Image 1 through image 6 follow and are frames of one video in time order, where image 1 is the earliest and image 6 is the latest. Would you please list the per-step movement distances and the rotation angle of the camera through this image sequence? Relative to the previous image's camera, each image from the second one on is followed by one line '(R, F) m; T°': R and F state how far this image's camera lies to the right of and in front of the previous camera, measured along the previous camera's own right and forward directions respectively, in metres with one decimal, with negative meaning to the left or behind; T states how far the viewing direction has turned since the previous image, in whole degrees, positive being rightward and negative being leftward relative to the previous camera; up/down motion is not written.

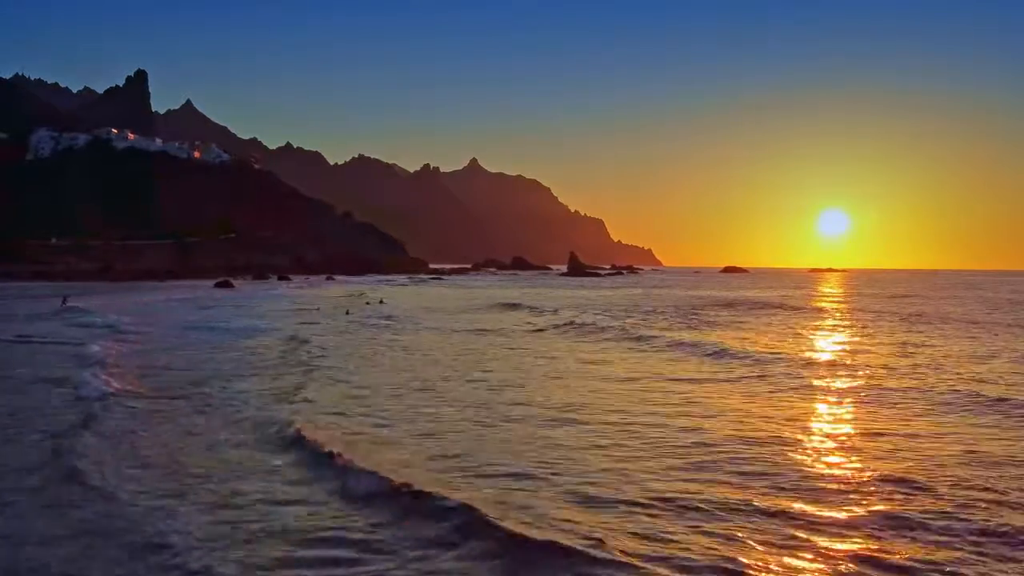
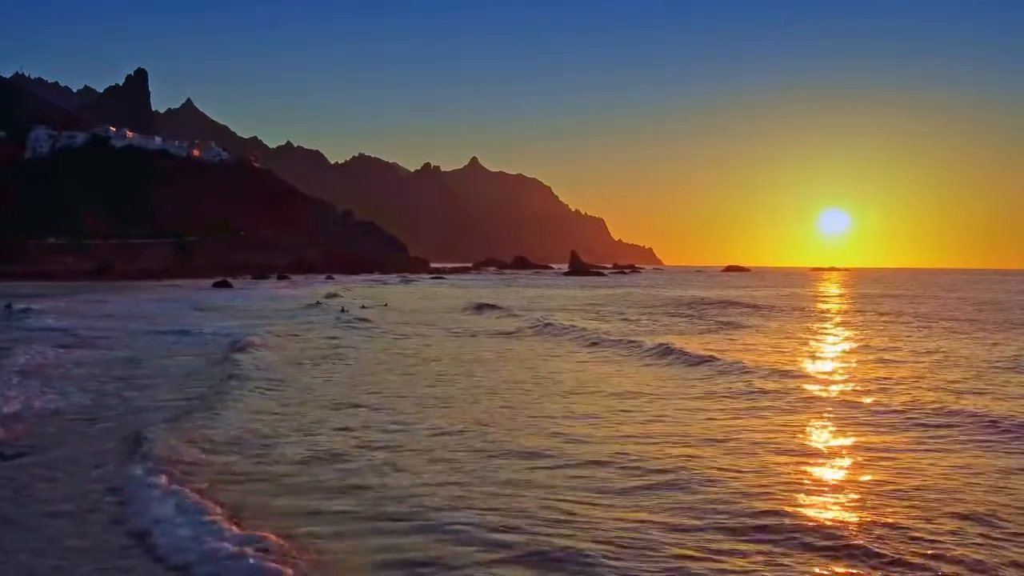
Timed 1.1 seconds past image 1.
(-0.1, +0.6) m; 0°
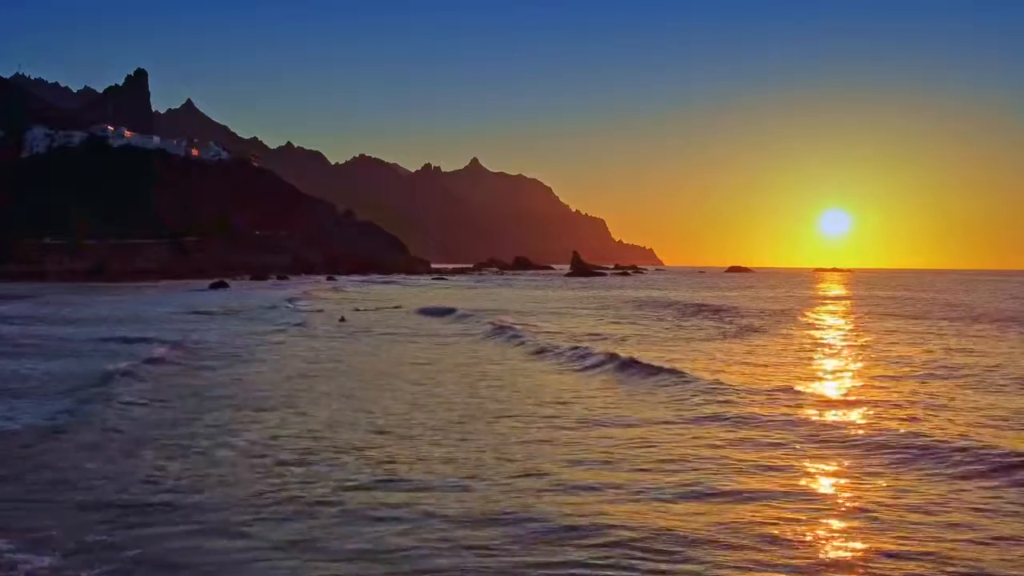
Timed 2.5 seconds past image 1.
(-0.2, +1.2) m; 0°
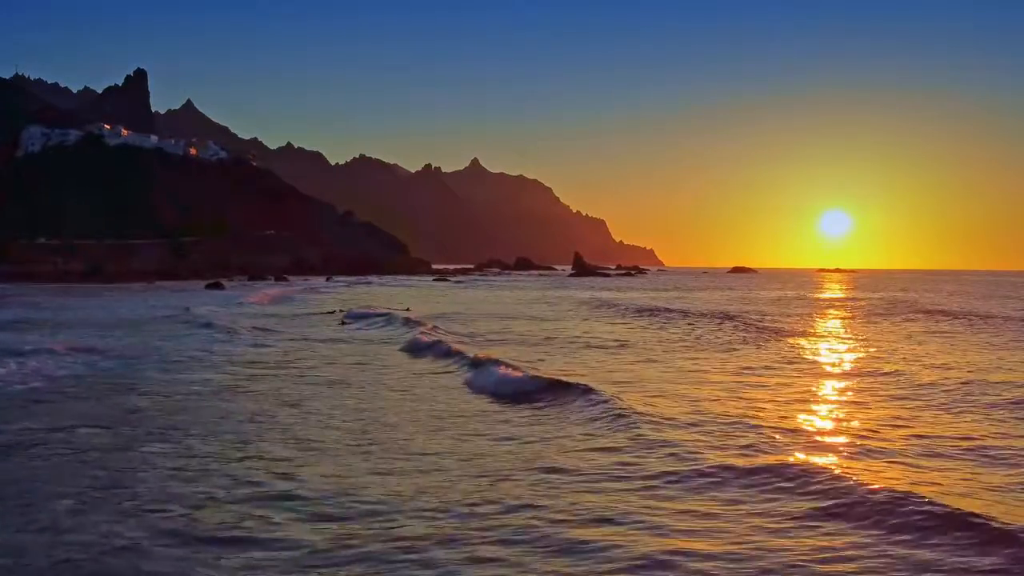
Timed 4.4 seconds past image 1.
(-0.3, +1.6) m; 0°
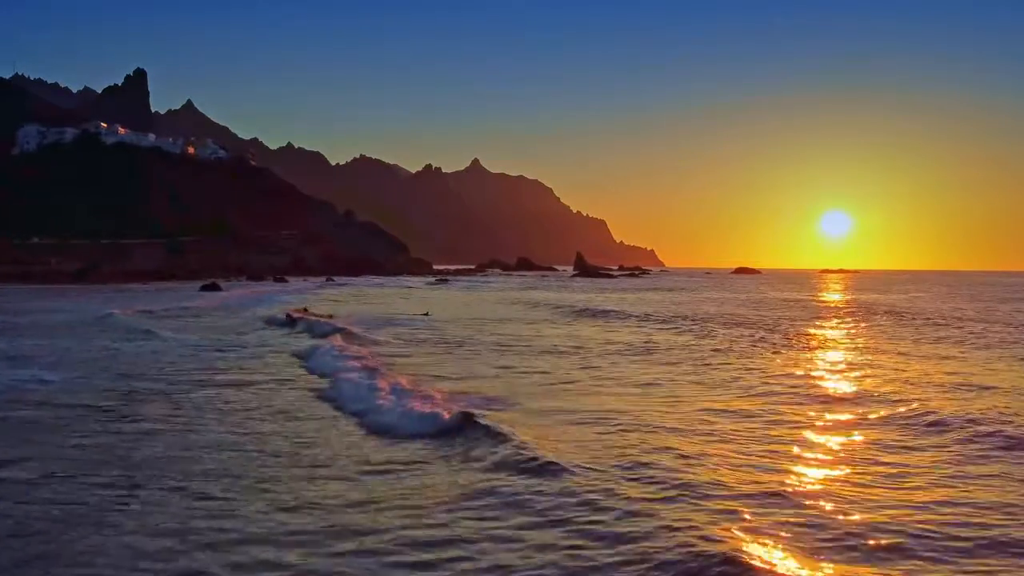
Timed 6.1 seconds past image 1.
(-0.3, +1.5) m; 0°
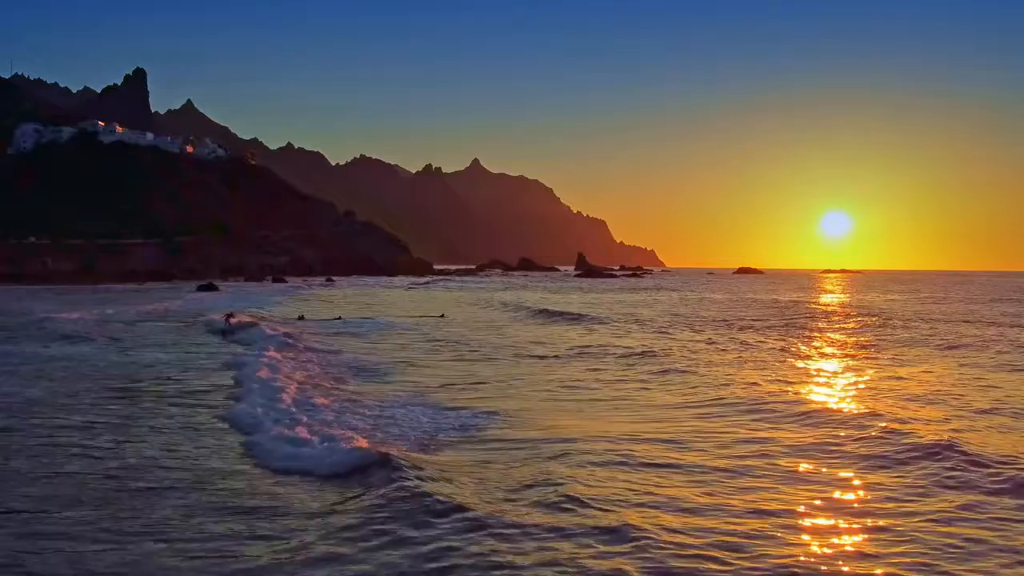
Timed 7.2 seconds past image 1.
(-0.3, +1.1) m; 0°
